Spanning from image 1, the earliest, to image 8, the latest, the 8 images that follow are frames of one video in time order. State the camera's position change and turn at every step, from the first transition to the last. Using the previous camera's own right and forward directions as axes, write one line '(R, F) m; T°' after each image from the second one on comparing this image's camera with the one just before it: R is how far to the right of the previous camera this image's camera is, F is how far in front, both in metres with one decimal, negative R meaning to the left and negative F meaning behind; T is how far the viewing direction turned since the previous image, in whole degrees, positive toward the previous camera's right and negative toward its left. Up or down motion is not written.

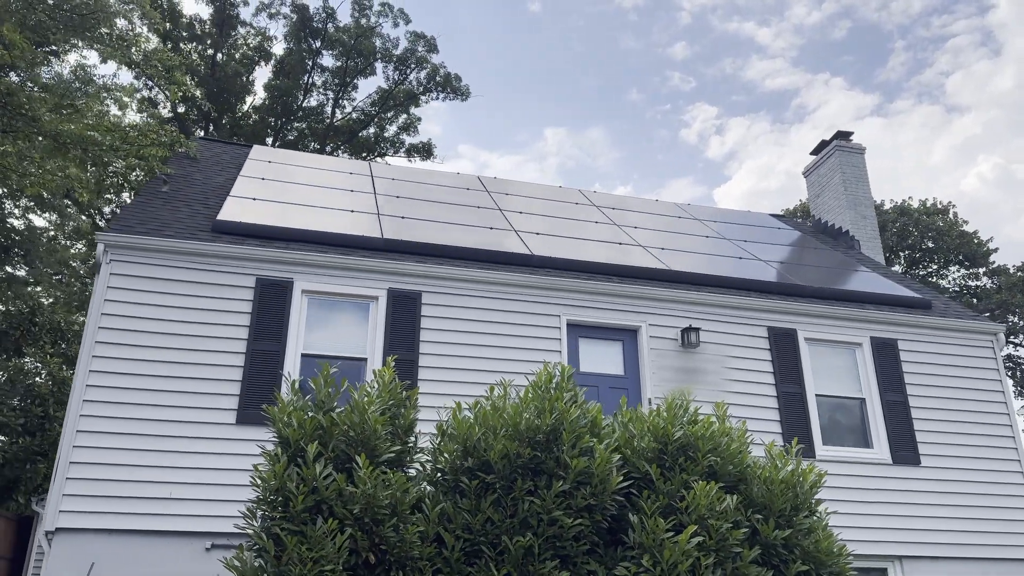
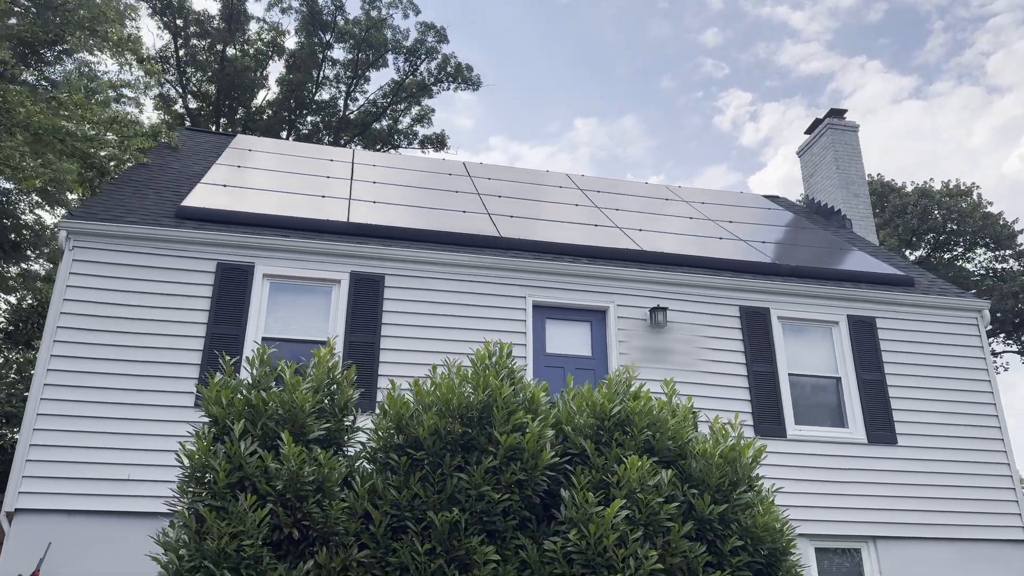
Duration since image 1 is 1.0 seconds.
(+0.6, 0.0) m; -2°
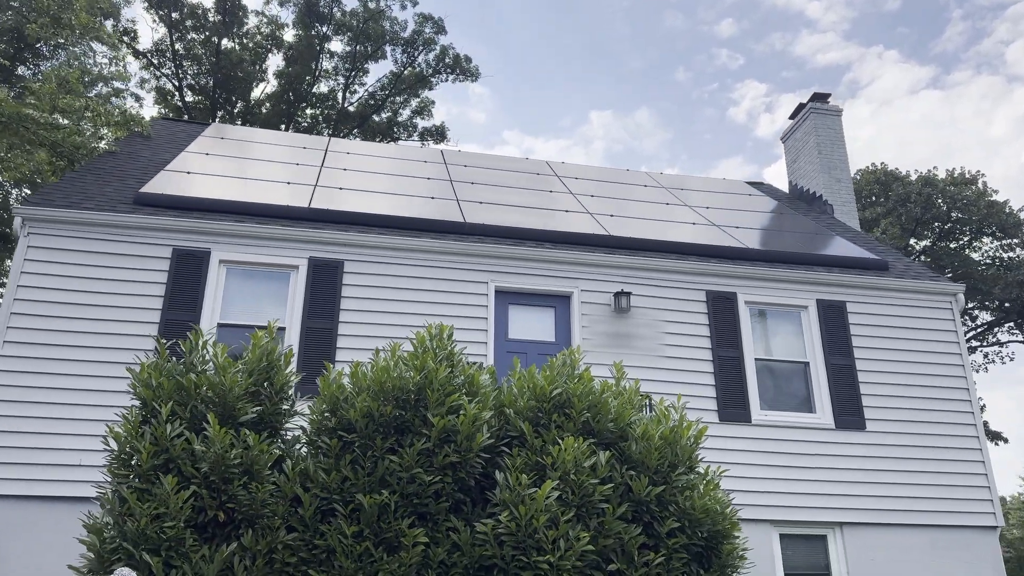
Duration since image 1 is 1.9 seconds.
(+0.5, +0.1) m; -1°
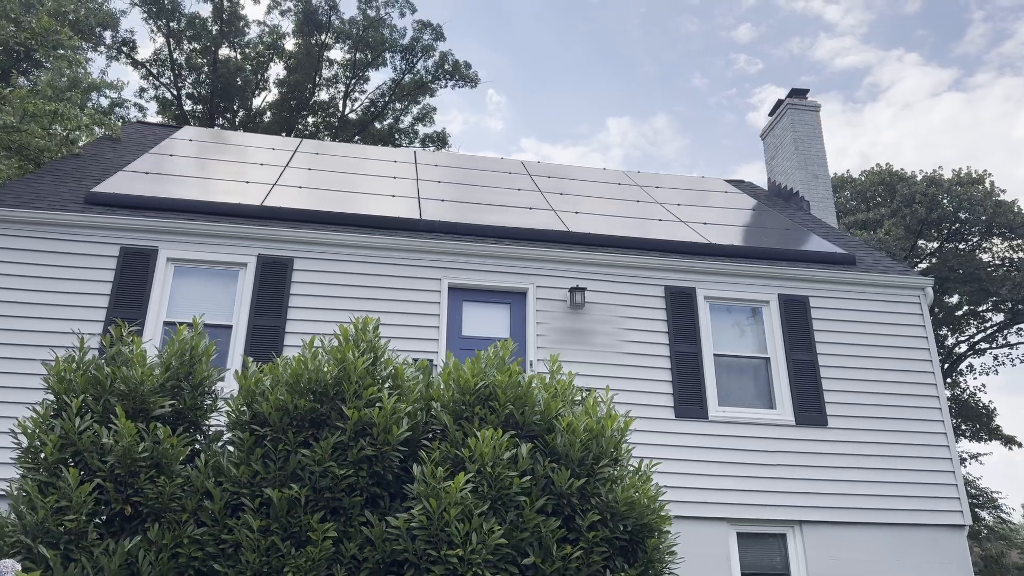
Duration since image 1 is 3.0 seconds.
(+0.6, +0.1) m; -1°
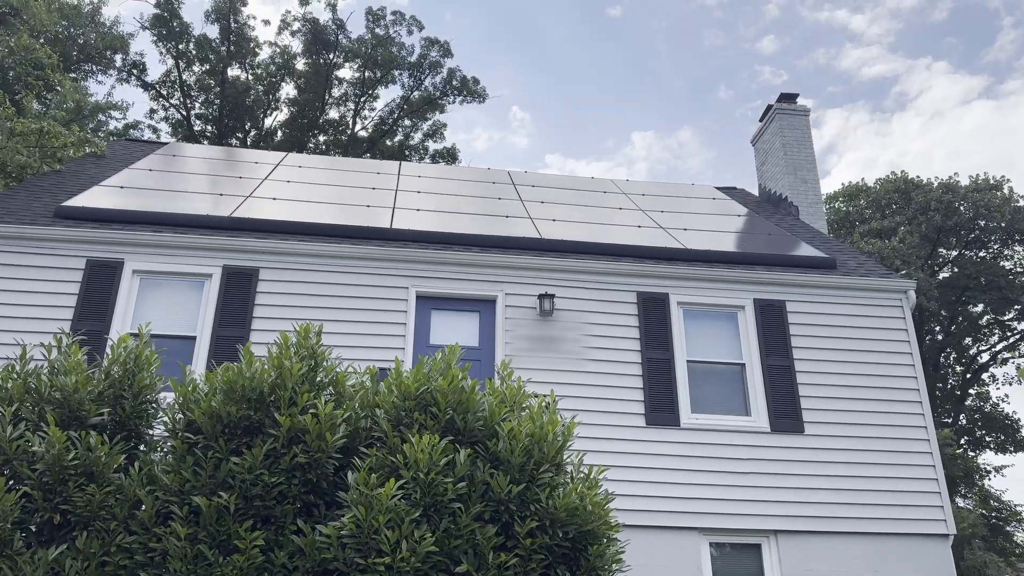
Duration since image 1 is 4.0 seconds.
(+0.5, +0.1) m; -2°
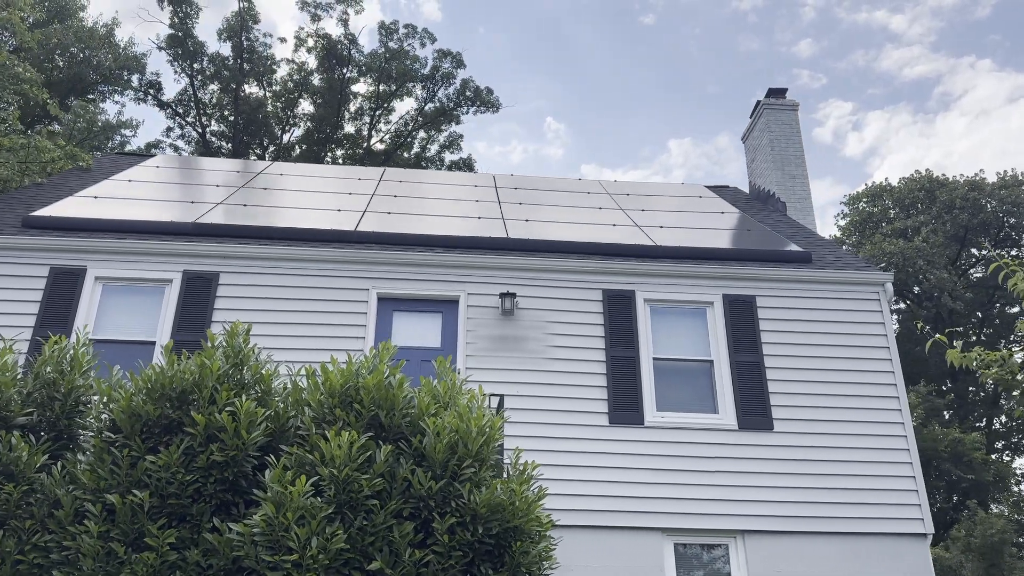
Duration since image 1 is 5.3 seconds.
(+0.7, +0.1) m; -2°
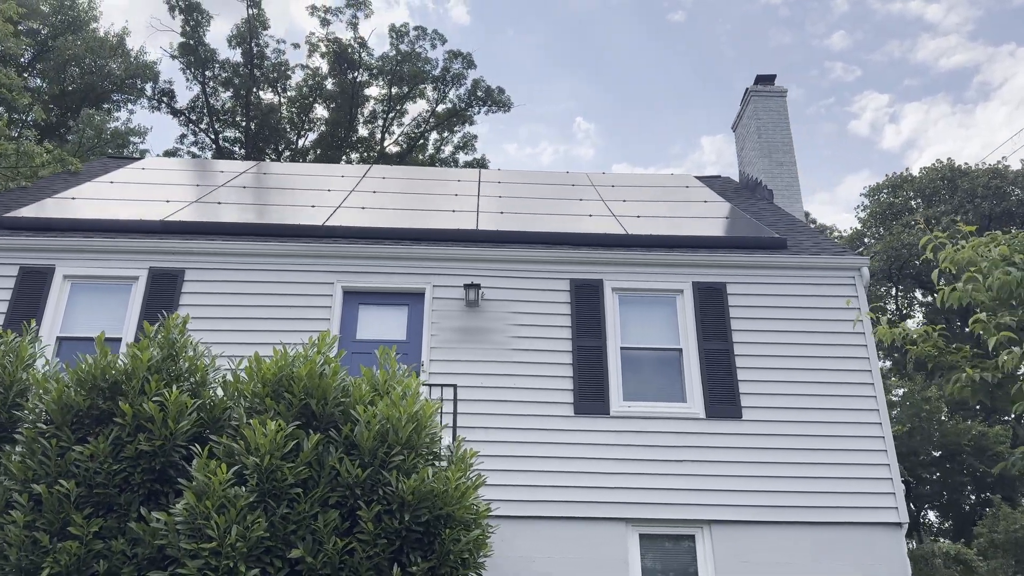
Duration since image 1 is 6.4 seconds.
(+0.6, +0.1) m; -2°
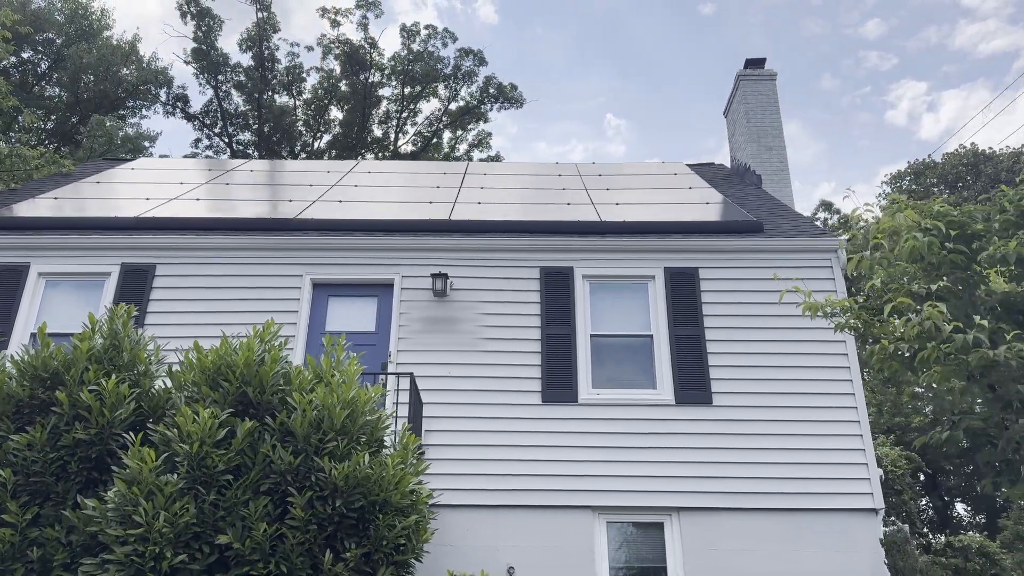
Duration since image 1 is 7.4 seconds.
(+0.6, +0.1) m; -2°
